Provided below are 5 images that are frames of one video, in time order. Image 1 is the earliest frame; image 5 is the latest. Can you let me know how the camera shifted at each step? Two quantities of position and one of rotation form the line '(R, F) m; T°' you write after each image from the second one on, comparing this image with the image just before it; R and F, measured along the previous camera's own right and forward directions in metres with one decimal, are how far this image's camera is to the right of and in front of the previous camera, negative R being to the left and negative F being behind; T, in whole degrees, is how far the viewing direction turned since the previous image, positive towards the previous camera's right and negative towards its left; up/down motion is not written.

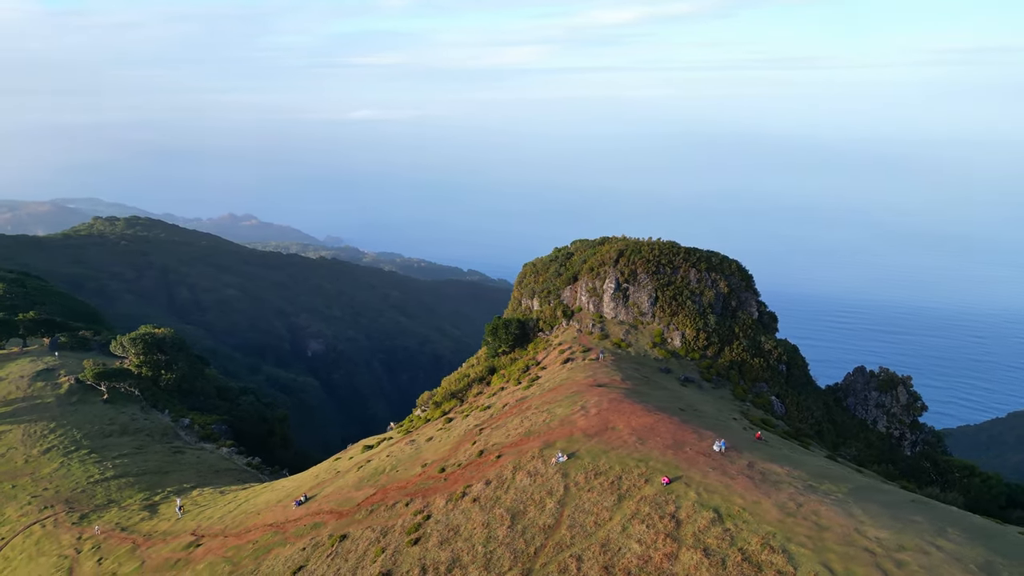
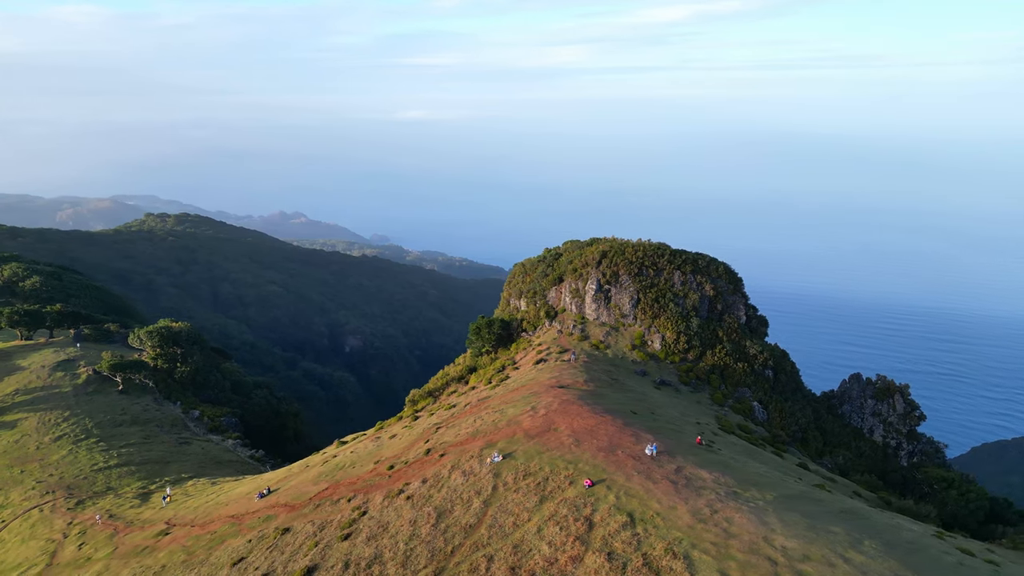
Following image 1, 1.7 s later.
(+4.2, 0.0) m; -2°
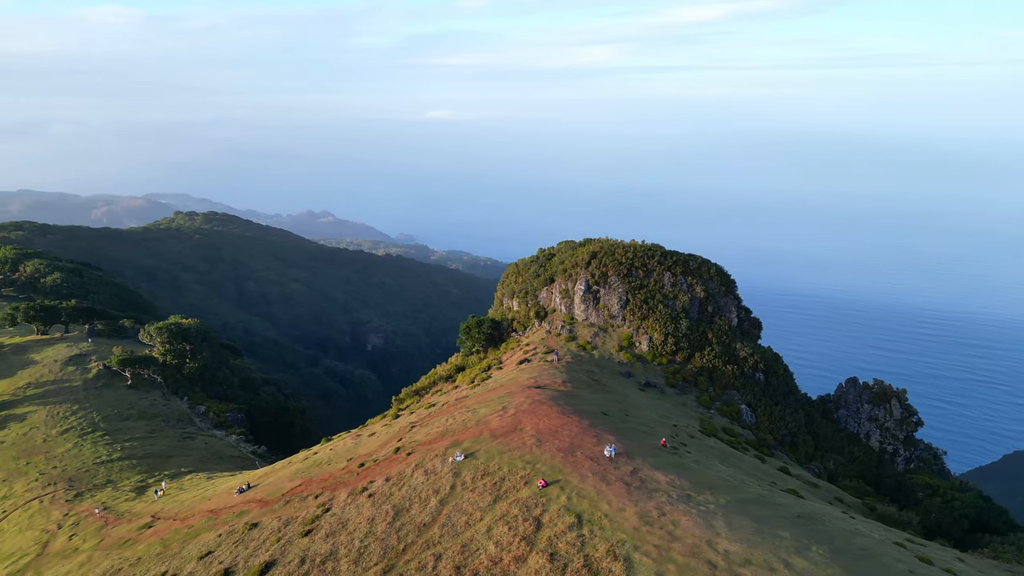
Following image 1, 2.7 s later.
(+2.5, -0.1) m; -1°
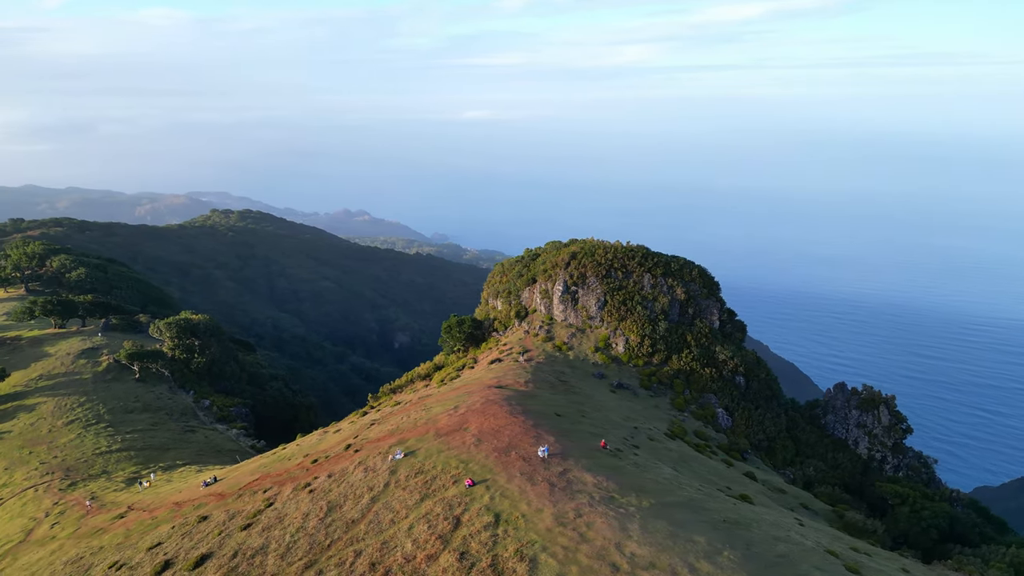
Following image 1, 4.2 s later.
(+3.8, -0.1) m; -2°
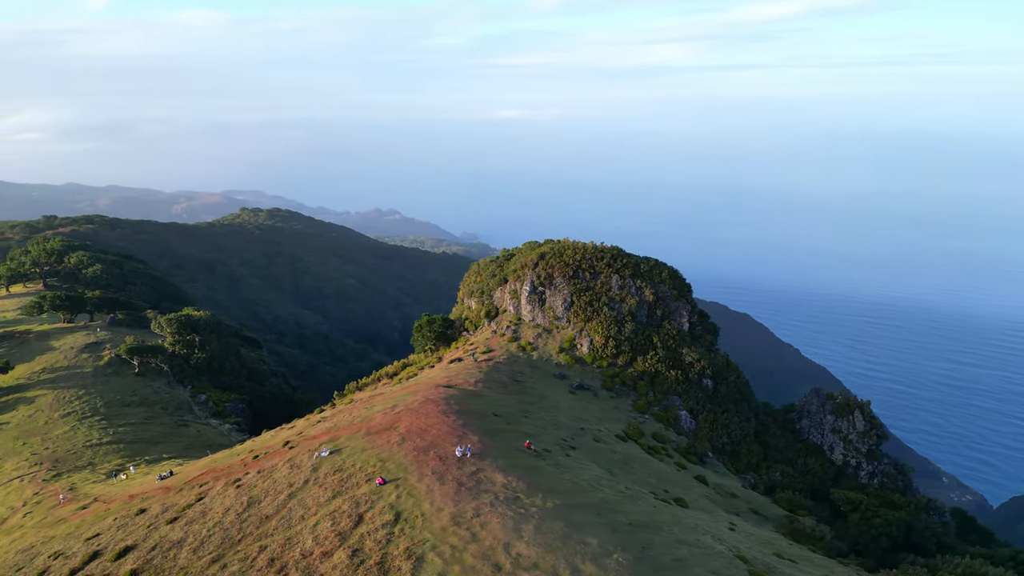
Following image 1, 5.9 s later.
(+4.4, -0.2) m; -1°
